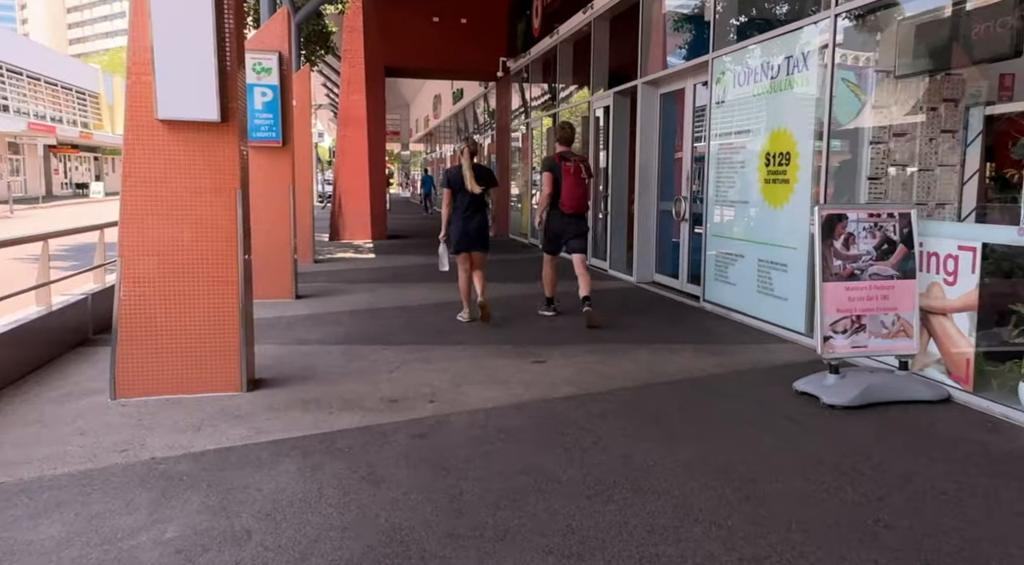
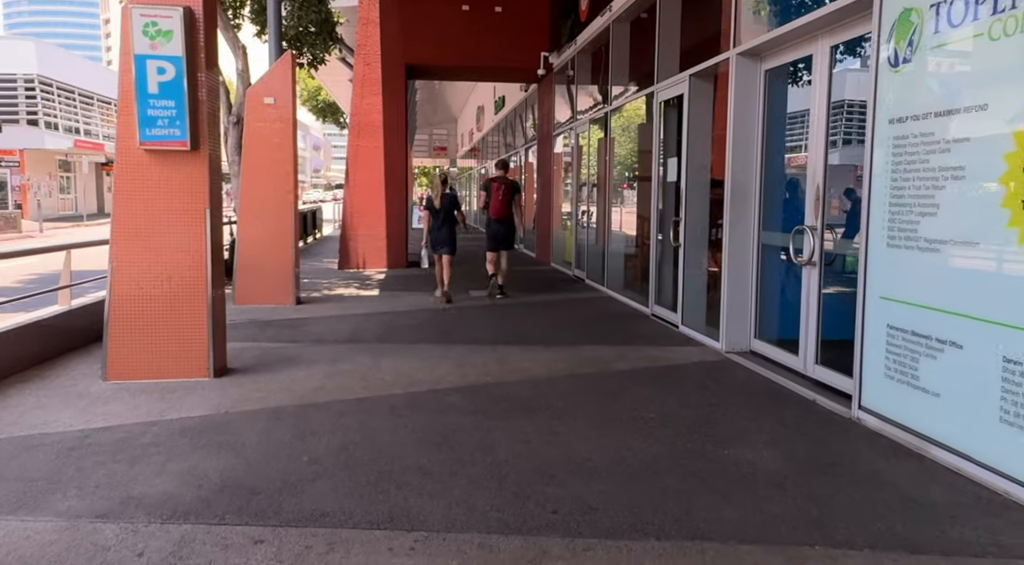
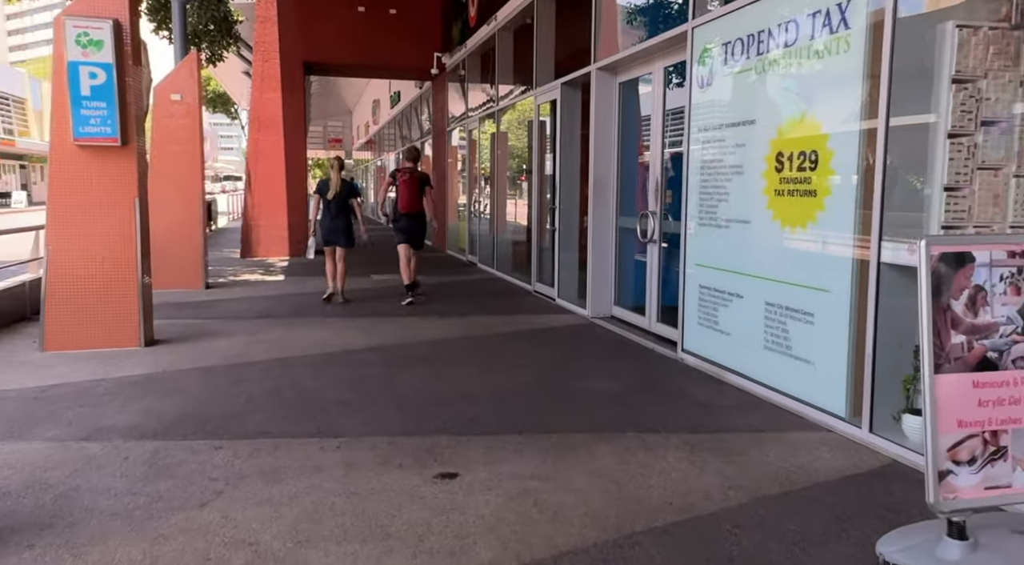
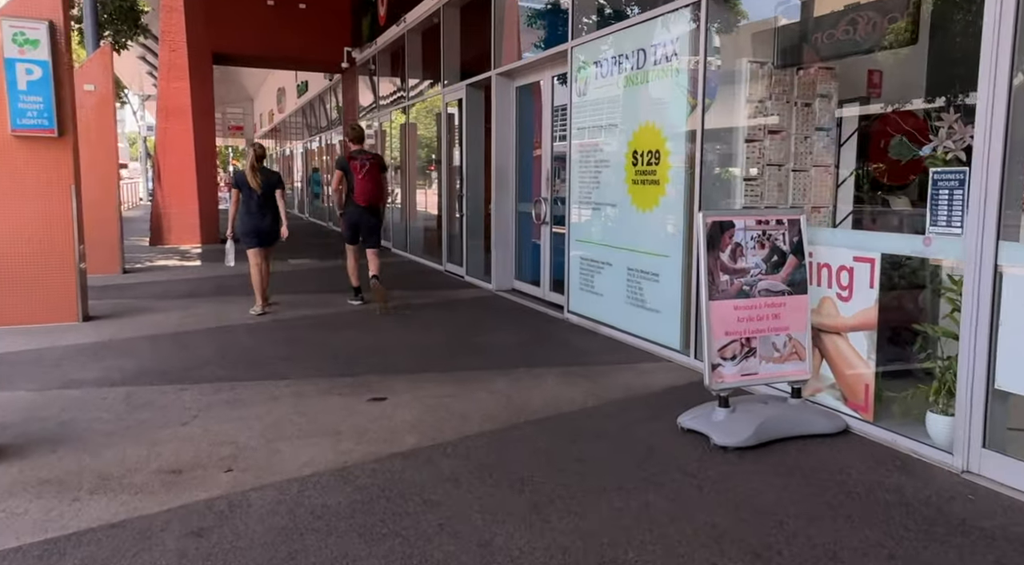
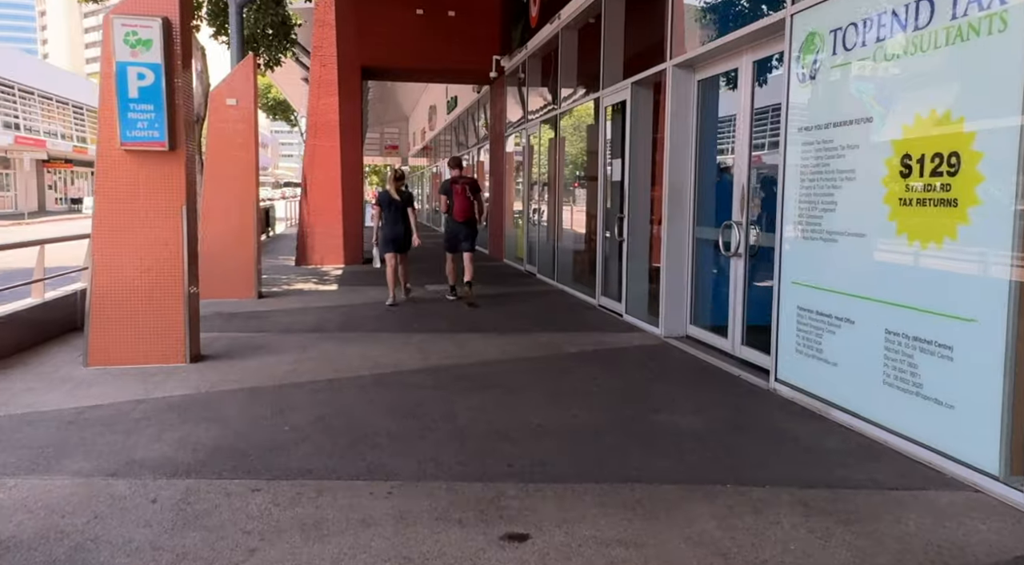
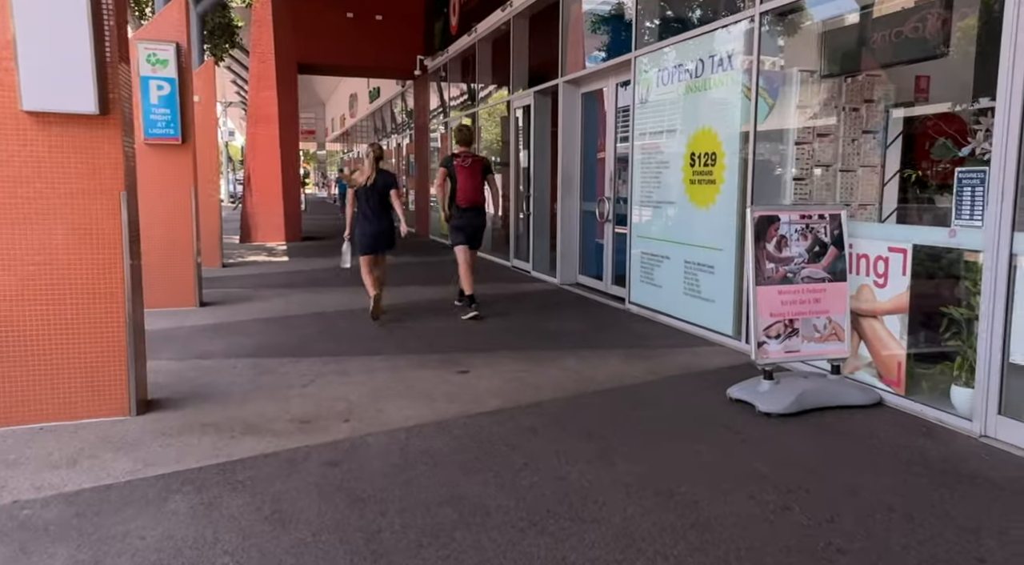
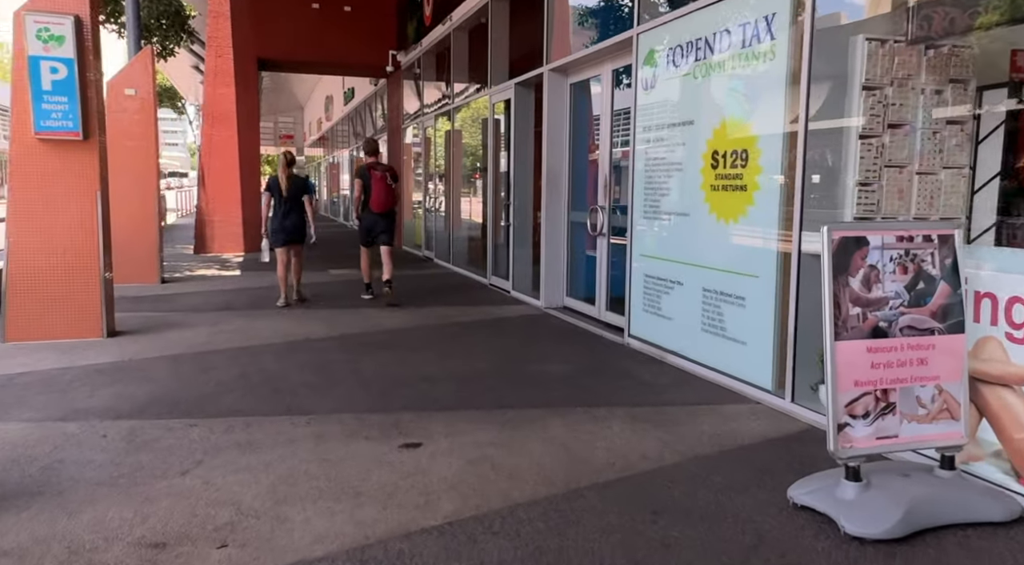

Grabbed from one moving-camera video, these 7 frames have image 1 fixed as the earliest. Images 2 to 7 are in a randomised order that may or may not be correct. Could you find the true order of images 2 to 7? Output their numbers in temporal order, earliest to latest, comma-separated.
6, 4, 7, 3, 5, 2
